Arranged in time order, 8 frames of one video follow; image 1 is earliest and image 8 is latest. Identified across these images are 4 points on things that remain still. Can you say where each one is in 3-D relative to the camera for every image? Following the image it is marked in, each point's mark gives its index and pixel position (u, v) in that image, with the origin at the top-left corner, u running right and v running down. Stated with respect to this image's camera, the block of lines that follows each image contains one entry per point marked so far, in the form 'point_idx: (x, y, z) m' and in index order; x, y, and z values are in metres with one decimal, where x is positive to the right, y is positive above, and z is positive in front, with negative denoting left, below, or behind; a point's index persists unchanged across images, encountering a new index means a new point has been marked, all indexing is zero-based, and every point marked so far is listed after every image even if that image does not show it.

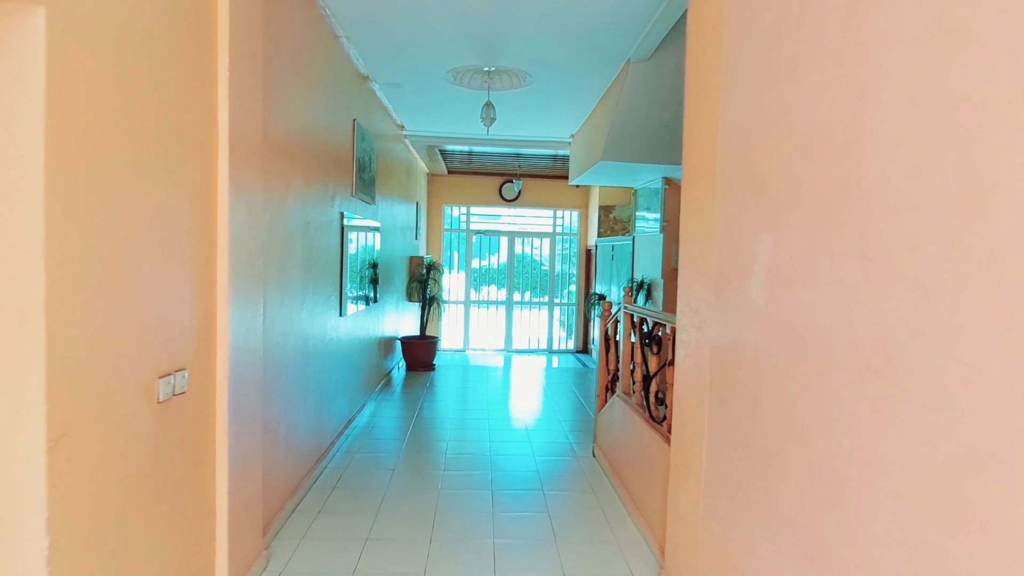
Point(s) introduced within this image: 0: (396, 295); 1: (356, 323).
0: (-1.3, -0.1, +6.2) m
1: (-1.3, -0.3, +4.8) m
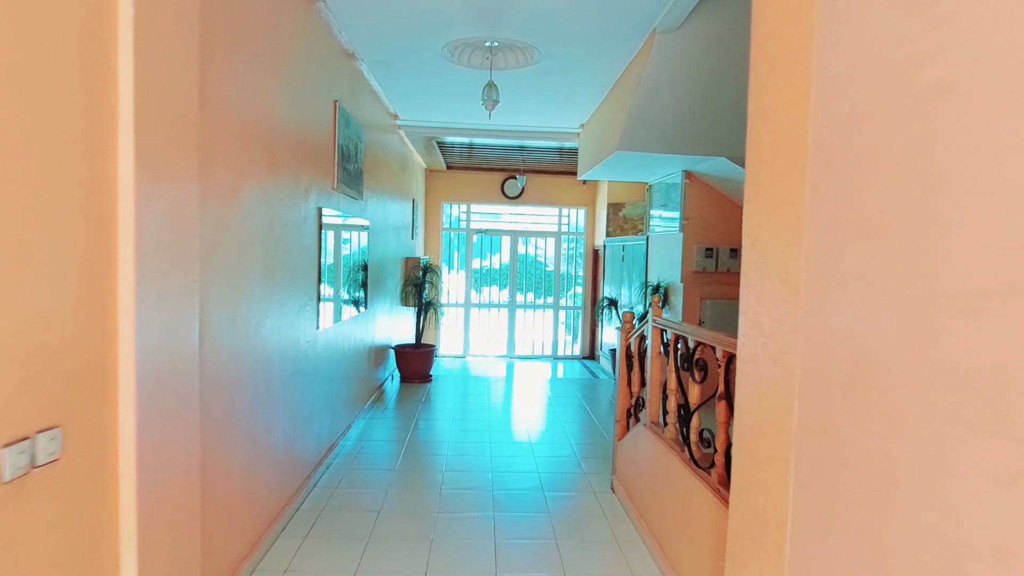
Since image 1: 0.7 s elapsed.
0: (-1.3, -0.1, +5.7) m
1: (-1.3, -0.3, +4.2) m
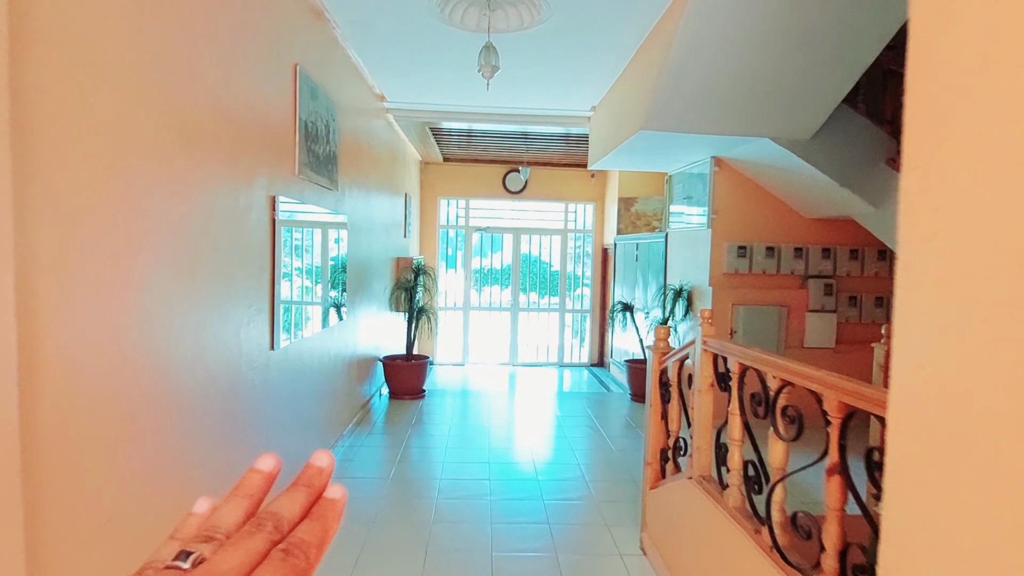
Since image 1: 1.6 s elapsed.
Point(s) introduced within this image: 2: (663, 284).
0: (-1.2, -0.2, +5.0) m
1: (-1.3, -0.4, +3.6) m
2: (+1.5, 0.0, +5.5) m
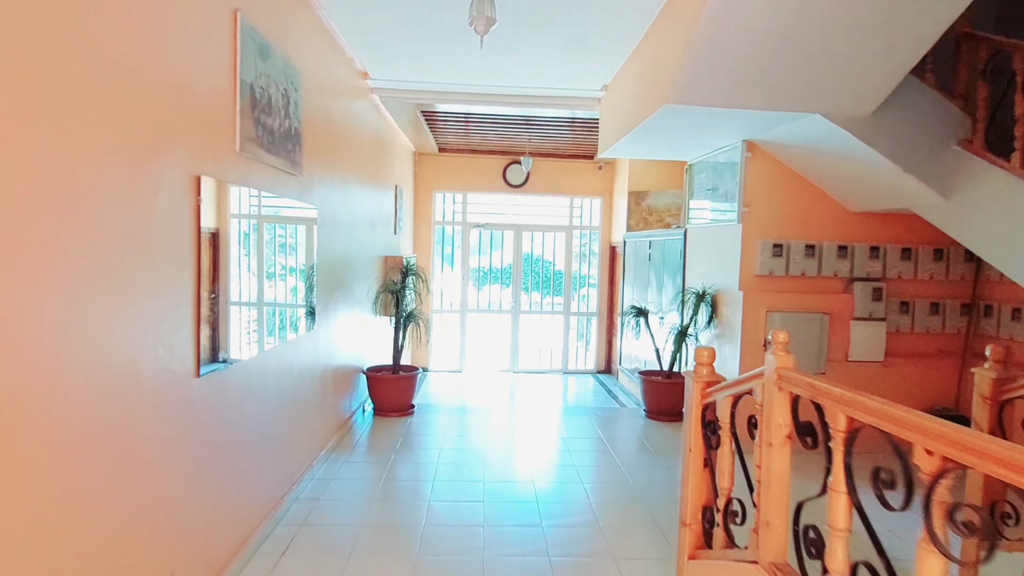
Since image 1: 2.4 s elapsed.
0: (-1.2, -0.2, +4.4) m
1: (-1.3, -0.4, +3.0) m
2: (+1.5, 0.0, +4.9) m
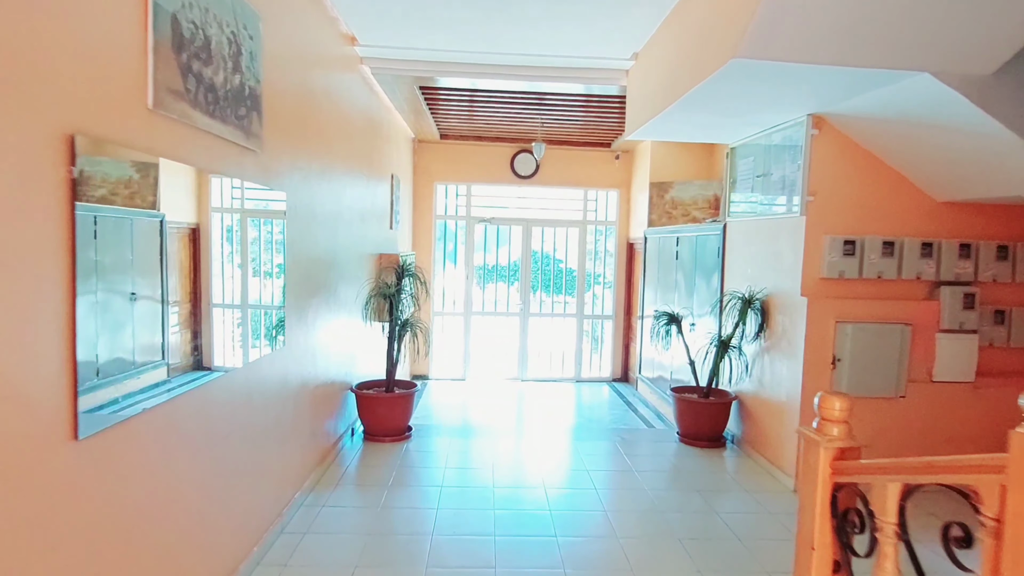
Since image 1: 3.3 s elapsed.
0: (-1.1, -0.2, +3.8) m
1: (-1.2, -0.4, +2.3) m
2: (+1.6, 0.0, +4.2) m
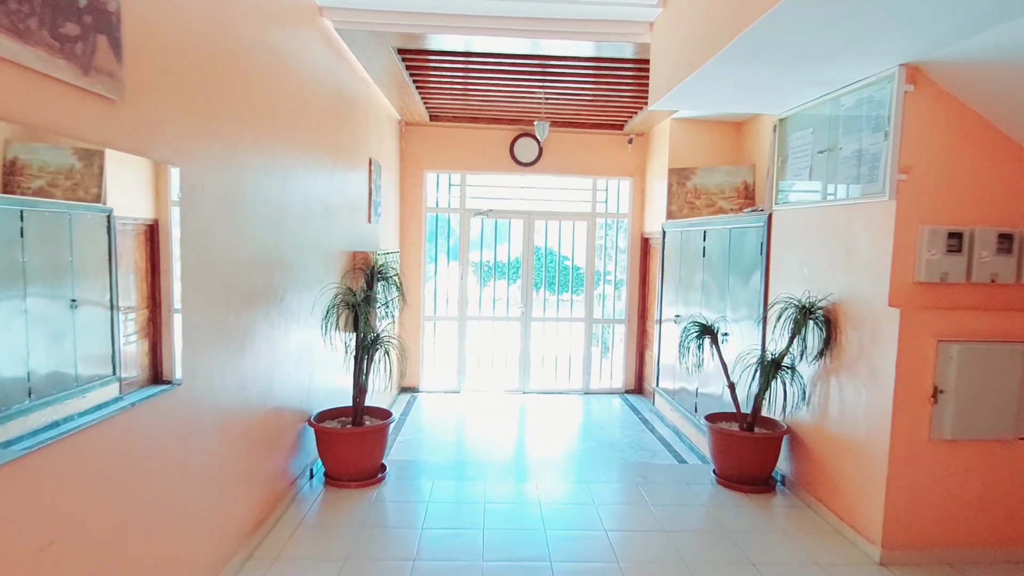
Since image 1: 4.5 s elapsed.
0: (-1.2, -0.3, +3.0) m
1: (-1.2, -0.5, +1.6) m
2: (+1.6, 0.0, +3.4) m
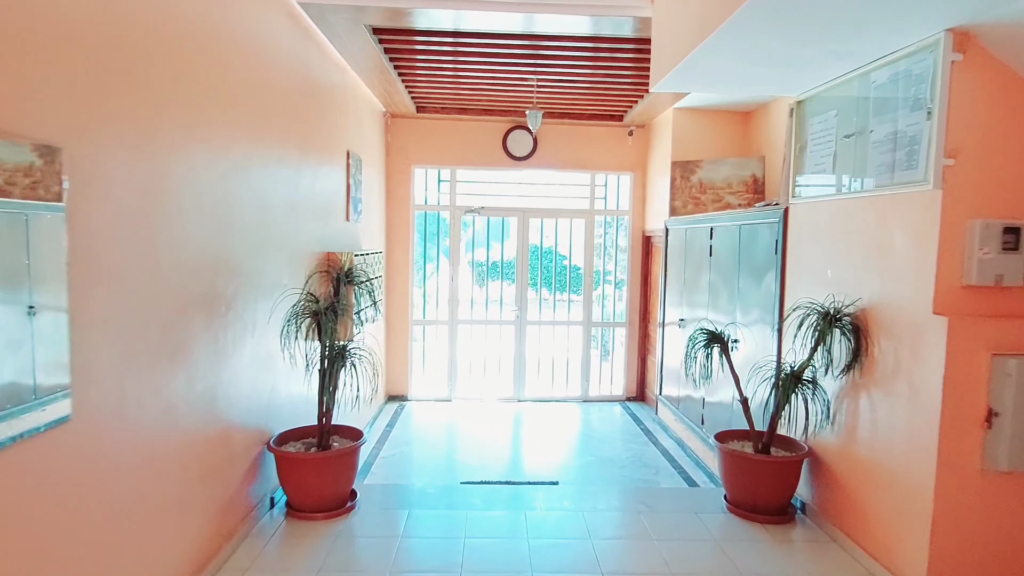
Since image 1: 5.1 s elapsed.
0: (-1.2, -0.3, +2.6) m
1: (-1.3, -0.5, +1.2) m
2: (+1.5, -0.1, +3.1) m
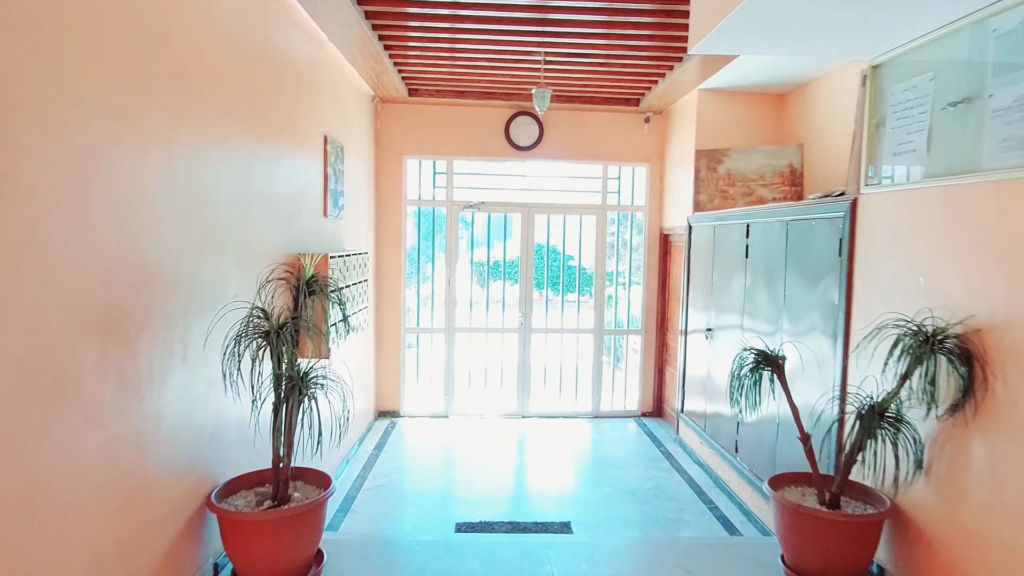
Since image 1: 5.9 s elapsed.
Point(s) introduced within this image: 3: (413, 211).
0: (-1.2, -0.3, +2.1) m
1: (-1.3, -0.6, +0.6) m
2: (+1.5, -0.1, +2.5) m
3: (-0.9, +0.7, +5.4) m
